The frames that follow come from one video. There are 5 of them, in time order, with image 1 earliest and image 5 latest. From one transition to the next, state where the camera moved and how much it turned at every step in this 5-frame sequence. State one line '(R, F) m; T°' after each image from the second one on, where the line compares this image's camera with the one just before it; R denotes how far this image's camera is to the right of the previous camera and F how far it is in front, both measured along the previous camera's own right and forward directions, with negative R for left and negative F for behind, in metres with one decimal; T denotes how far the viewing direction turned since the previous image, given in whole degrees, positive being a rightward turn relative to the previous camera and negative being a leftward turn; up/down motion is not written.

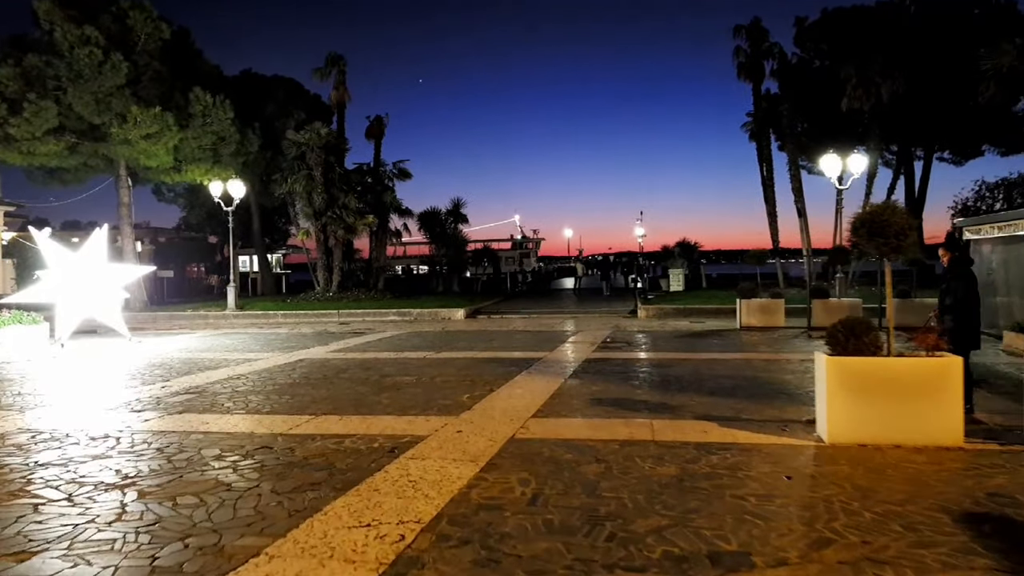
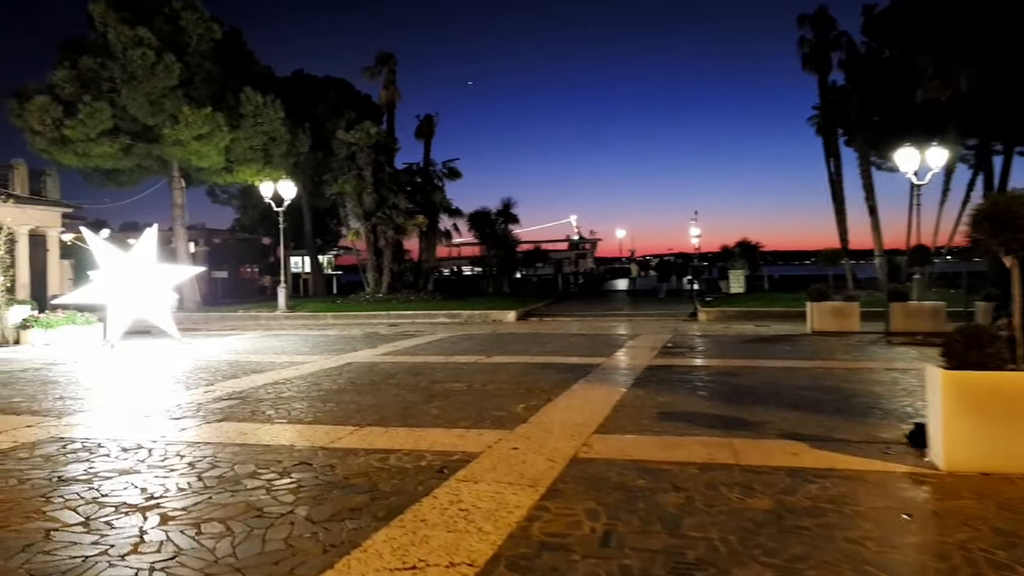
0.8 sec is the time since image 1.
(-0.1, +0.7) m; -4°
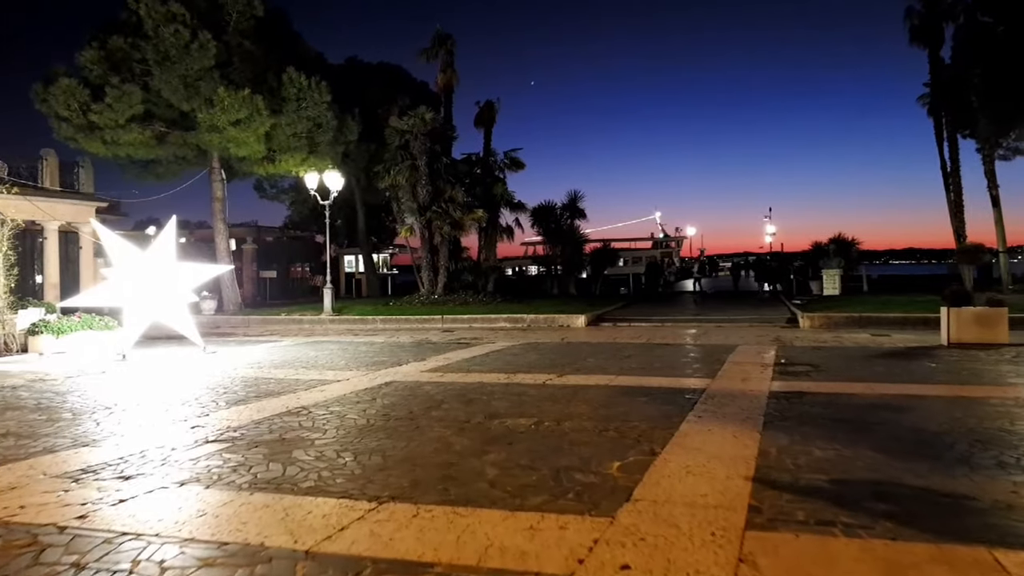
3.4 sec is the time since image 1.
(-0.2, +2.6) m; -4°
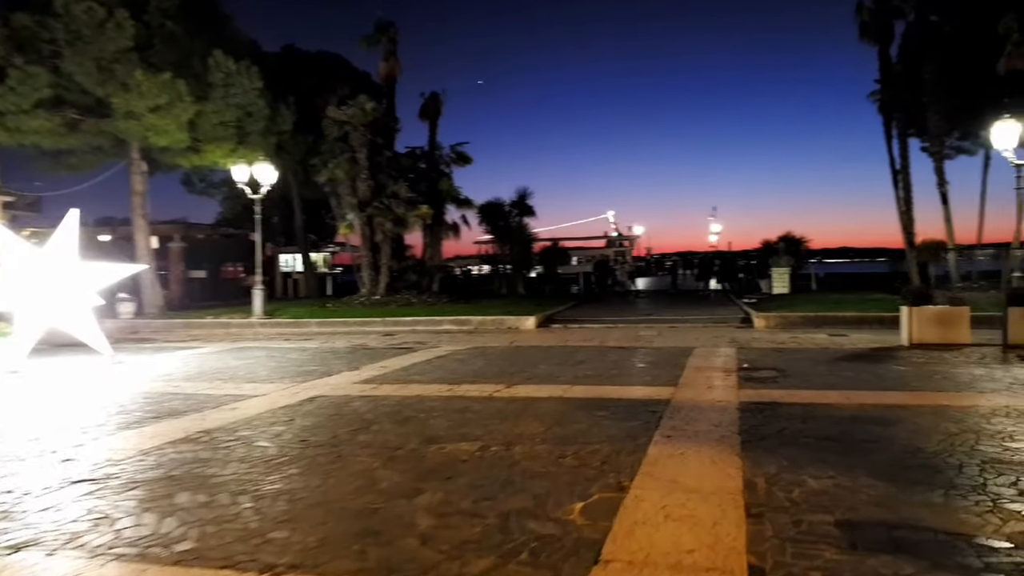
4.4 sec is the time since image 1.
(+0.1, +1.1) m; +4°
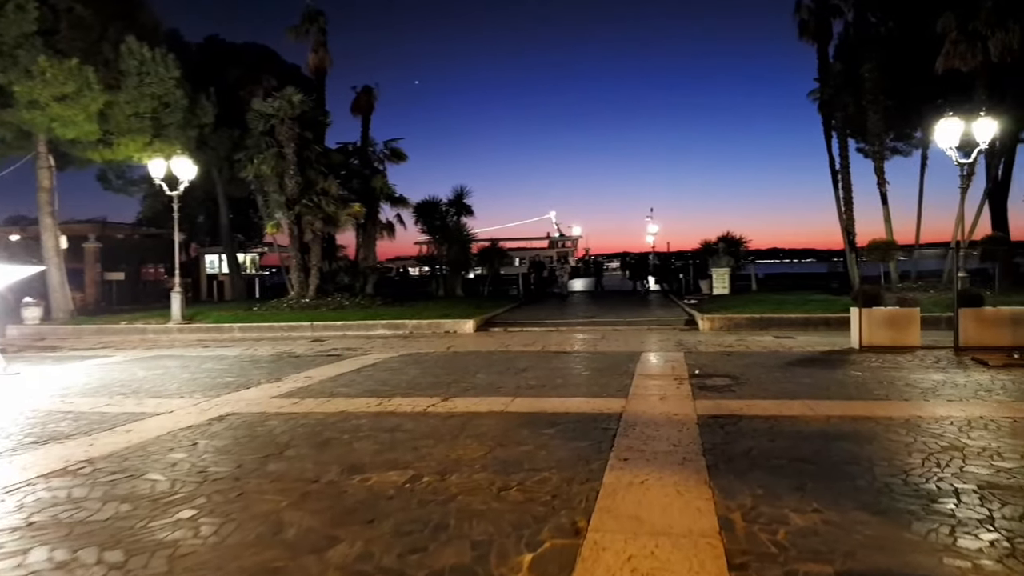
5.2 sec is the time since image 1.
(0.0, +0.9) m; +4°
